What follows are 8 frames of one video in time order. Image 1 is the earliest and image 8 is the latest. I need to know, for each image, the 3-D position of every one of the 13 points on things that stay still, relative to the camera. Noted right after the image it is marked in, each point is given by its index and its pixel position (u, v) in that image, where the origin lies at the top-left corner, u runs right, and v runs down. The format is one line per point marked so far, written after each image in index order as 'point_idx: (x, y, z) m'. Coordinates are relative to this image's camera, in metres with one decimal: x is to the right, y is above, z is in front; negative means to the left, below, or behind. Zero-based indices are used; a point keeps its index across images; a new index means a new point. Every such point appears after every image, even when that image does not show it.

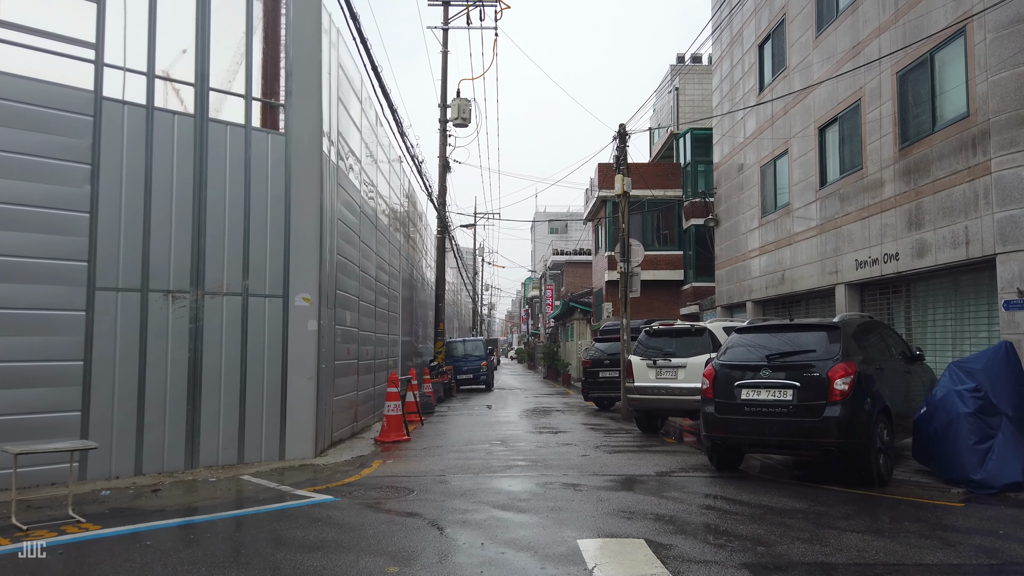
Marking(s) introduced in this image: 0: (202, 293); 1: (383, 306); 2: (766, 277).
0: (-3.5, -0.1, +8.5) m
1: (-2.7, -0.5, +15.6) m
2: (+5.7, +0.2, +17.0) m
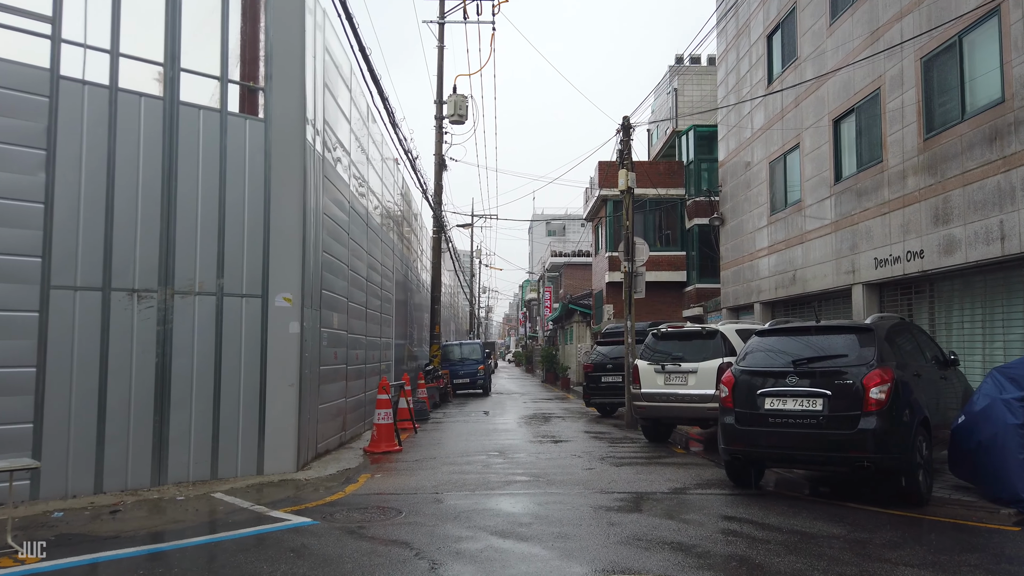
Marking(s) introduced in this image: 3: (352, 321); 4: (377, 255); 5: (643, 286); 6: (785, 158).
0: (-3.5, 0.0, +7.8) m
1: (-2.7, -0.5, +14.9) m
2: (+5.7, +0.2, +16.3) m
3: (-2.6, -0.5, +12.2) m
4: (-2.8, +0.7, +16.1) m
5: (+2.5, 0.0, +14.2) m
6: (+5.7, +2.7, +15.8) m
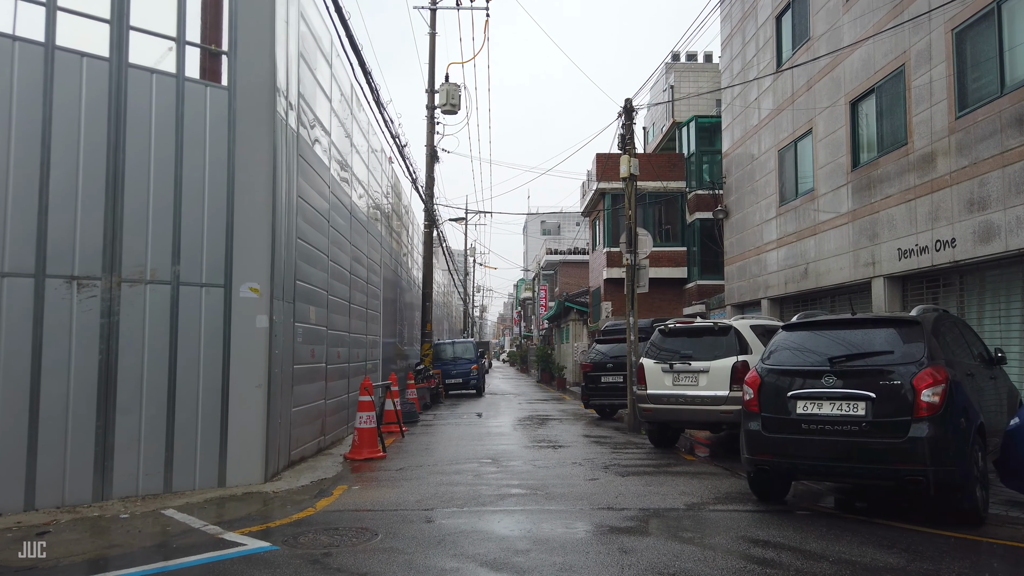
0: (-3.6, +0.1, +6.8) m
1: (-2.8, -0.4, +13.9) m
2: (+5.6, +0.3, +15.4) m
3: (-2.7, -0.4, +11.2) m
4: (-2.9, +0.8, +15.2) m
5: (+2.4, +0.1, +13.3) m
6: (+5.6, +2.8, +14.9) m
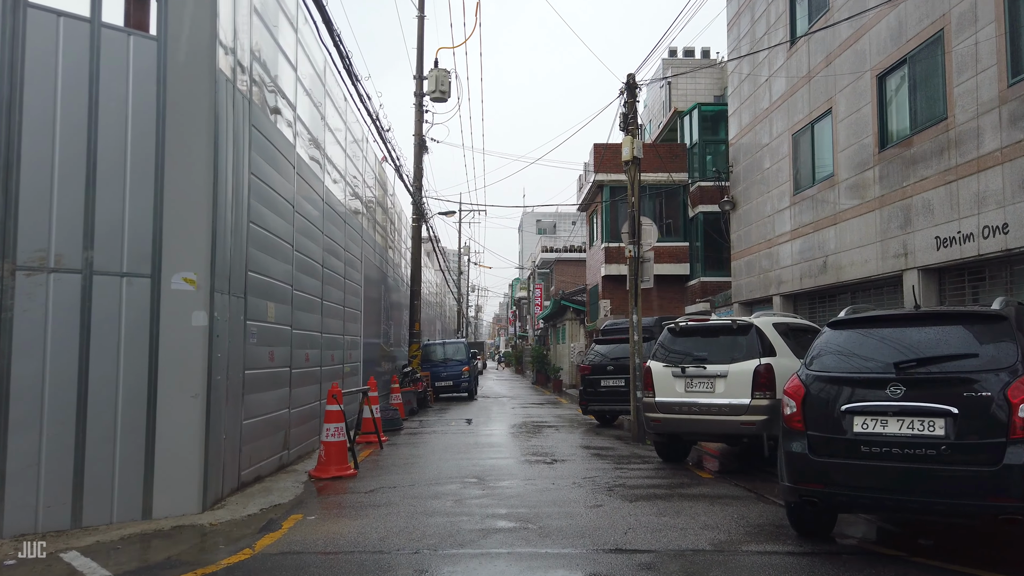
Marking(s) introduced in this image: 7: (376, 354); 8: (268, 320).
0: (-3.7, +0.1, +5.5) m
1: (-3.0, -0.3, +12.7) m
2: (+5.4, +0.4, +14.2) m
3: (-2.8, -0.3, +10.0) m
4: (-3.1, +0.8, +13.9) m
5: (+2.2, +0.2, +12.0) m
6: (+5.4, +2.9, +13.7) m
7: (-3.3, -1.6, +18.0) m
8: (-2.7, -0.4, +8.3) m
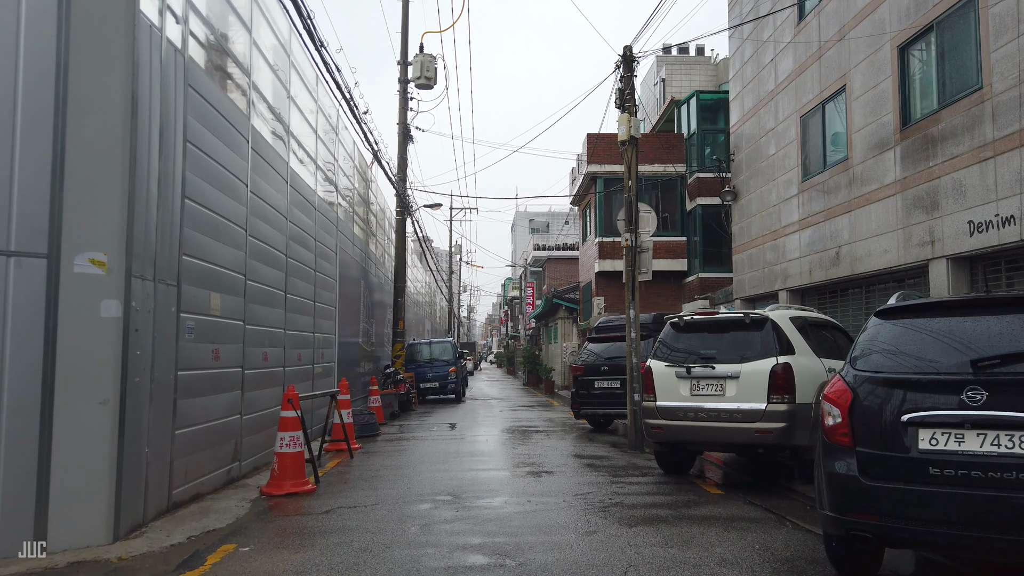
0: (-3.8, +0.3, +4.4) m
1: (-3.2, -0.2, +11.6) m
2: (+5.2, +0.5, +13.2) m
3: (-3.0, -0.2, +8.9) m
4: (-3.3, +0.9, +12.8) m
5: (+2.0, +0.3, +11.0) m
6: (+5.2, +3.0, +12.6) m
7: (-3.5, -1.5, +16.9) m
8: (-2.9, -0.2, +7.2) m
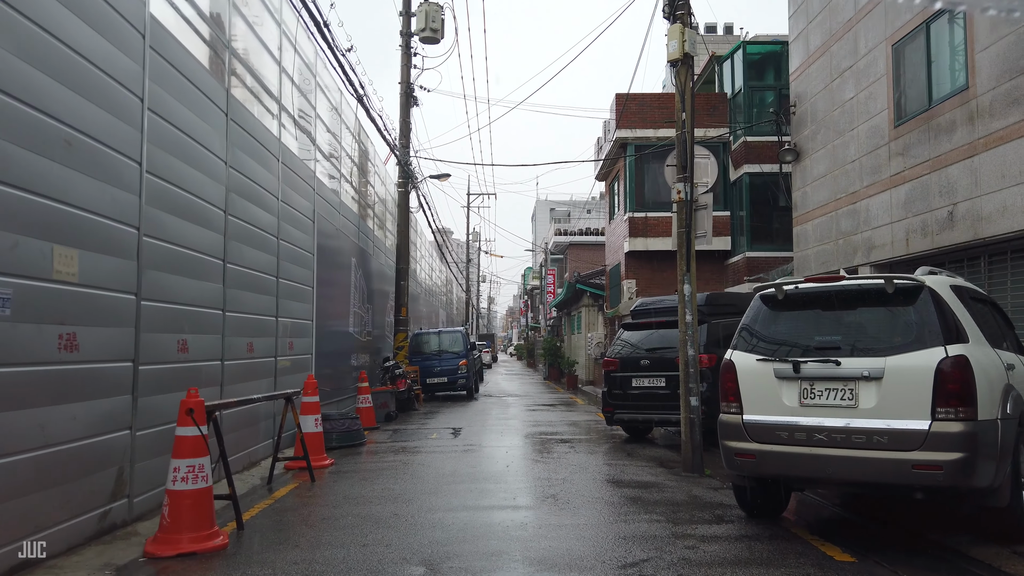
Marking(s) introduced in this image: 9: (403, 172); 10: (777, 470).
0: (-3.8, +0.5, +1.9) m
1: (-3.0, +0.2, +9.0) m
2: (+5.4, +0.9, +10.4) m
3: (-2.9, +0.1, +6.3) m
4: (-3.1, +1.3, +10.3) m
5: (+2.2, +0.7, +8.3) m
6: (+5.4, +3.4, +9.8) m
7: (-3.2, -1.1, +14.4) m
8: (-2.8, +0.1, +4.7) m
9: (-2.7, +2.8, +18.7) m
10: (+1.8, -1.2, +5.0) m
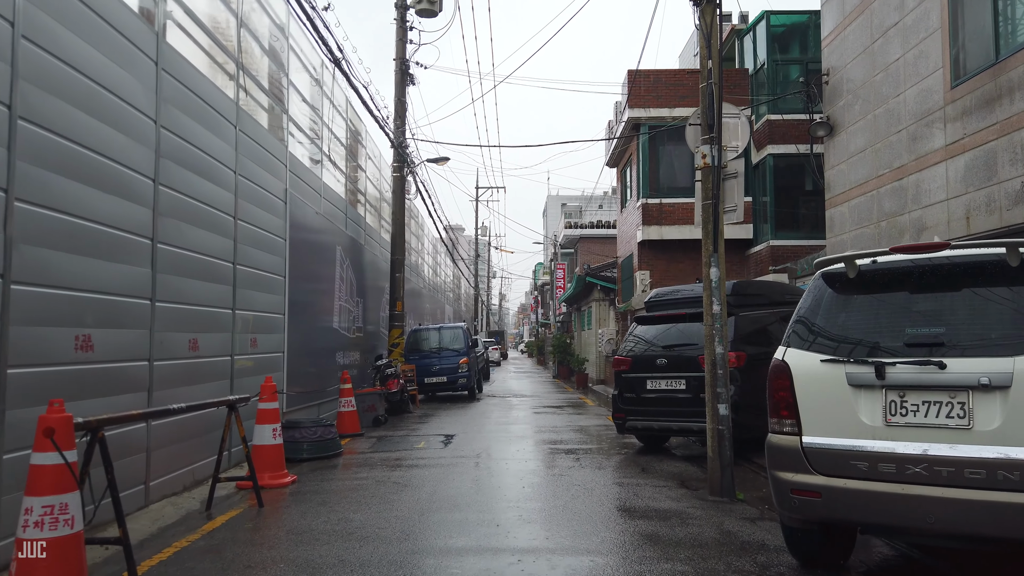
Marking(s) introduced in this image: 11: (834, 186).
0: (-4.0, +0.6, +0.6) m
1: (-3.1, +0.3, +7.7) m
2: (+5.4, +1.1, +8.9) m
3: (-3.0, +0.2, +5.0) m
4: (-3.1, +1.4, +8.9) m
5: (+2.1, +0.8, +6.9) m
6: (+5.4, +3.5, +8.4) m
7: (-3.2, -0.9, +13.1) m
8: (-3.0, +0.2, +3.4) m
9: (-2.6, +3.0, +17.4) m
10: (+1.6, -1.1, +3.6) m
11: (+5.4, +1.7, +12.6) m
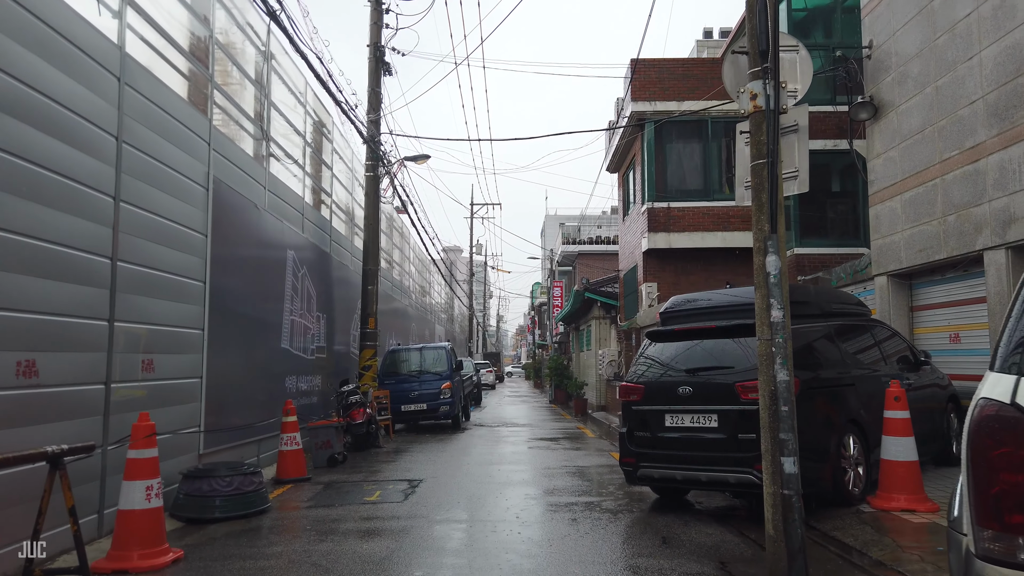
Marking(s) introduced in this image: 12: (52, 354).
0: (-4.2, +0.8, -1.5) m
1: (-3.3, +0.3, +5.6) m
2: (+5.1, +1.0, +6.9) m
3: (-3.2, +0.3, +2.9) m
4: (-3.3, +1.4, +6.9) m
5: (+1.9, +0.8, +4.8) m
6: (+5.1, +3.5, +6.4) m
7: (-3.4, -1.1, +10.9) m
8: (-3.2, +0.3, +1.3) m
9: (-2.9, +2.7, +15.4) m
10: (+1.4, -1.0, +1.5) m
11: (+5.2, +1.5, +10.5) m
12: (-3.2, -0.5, +5.3) m
